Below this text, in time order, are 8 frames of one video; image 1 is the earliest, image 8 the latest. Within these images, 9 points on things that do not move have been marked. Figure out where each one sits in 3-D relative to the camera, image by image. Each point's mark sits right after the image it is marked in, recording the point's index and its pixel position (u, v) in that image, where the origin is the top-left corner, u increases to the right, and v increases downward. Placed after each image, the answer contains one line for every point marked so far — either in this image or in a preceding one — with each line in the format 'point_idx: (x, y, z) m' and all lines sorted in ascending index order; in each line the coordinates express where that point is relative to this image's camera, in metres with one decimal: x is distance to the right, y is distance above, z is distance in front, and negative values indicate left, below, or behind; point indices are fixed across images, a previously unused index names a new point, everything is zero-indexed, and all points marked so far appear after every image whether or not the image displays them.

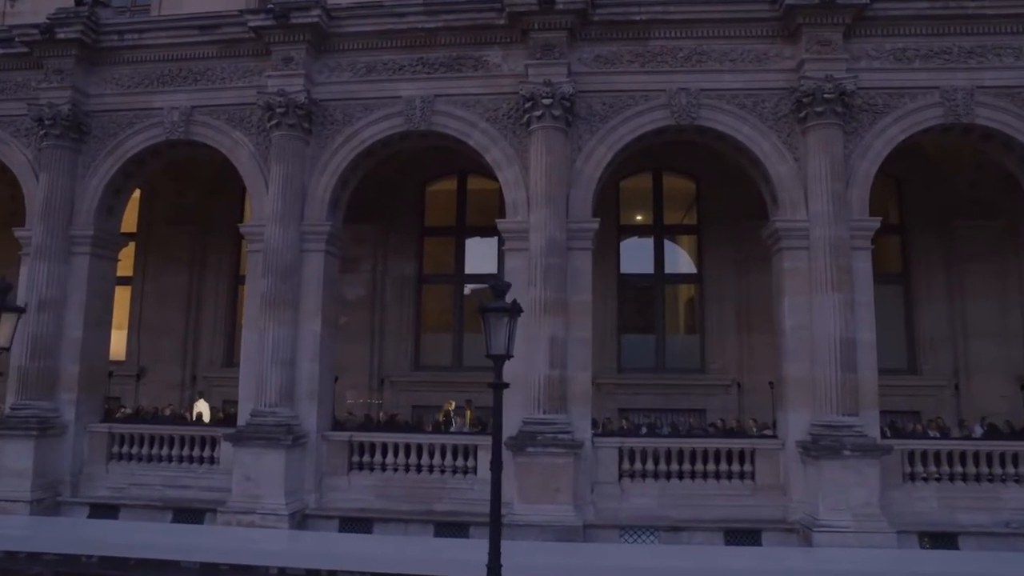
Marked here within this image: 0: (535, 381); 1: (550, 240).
0: (+0.3, -1.4, +12.7) m
1: (+0.6, +0.8, +12.9) m
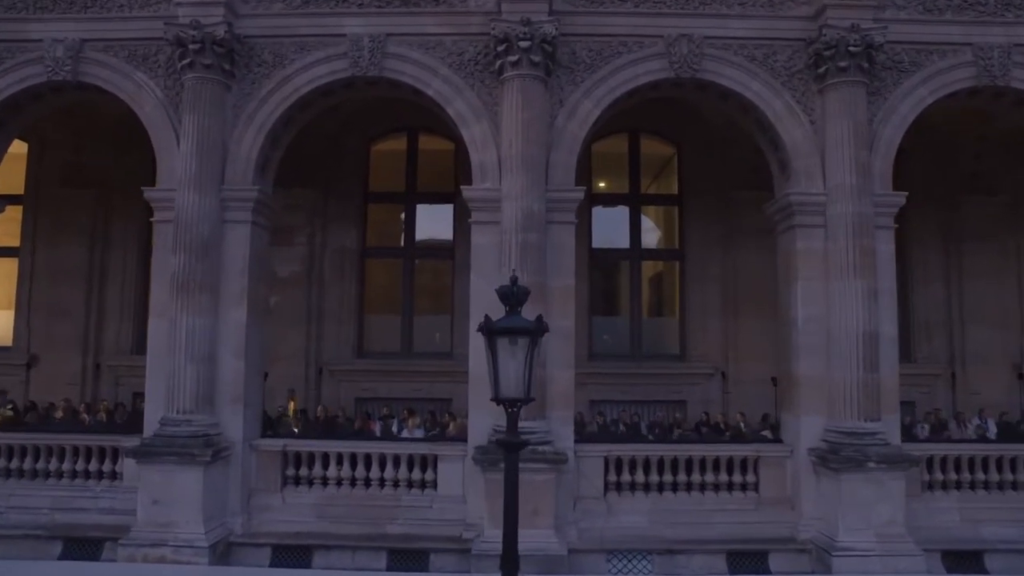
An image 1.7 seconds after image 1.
0: (0.0, -1.2, +10.7) m
1: (+0.2, +1.0, +10.8) m
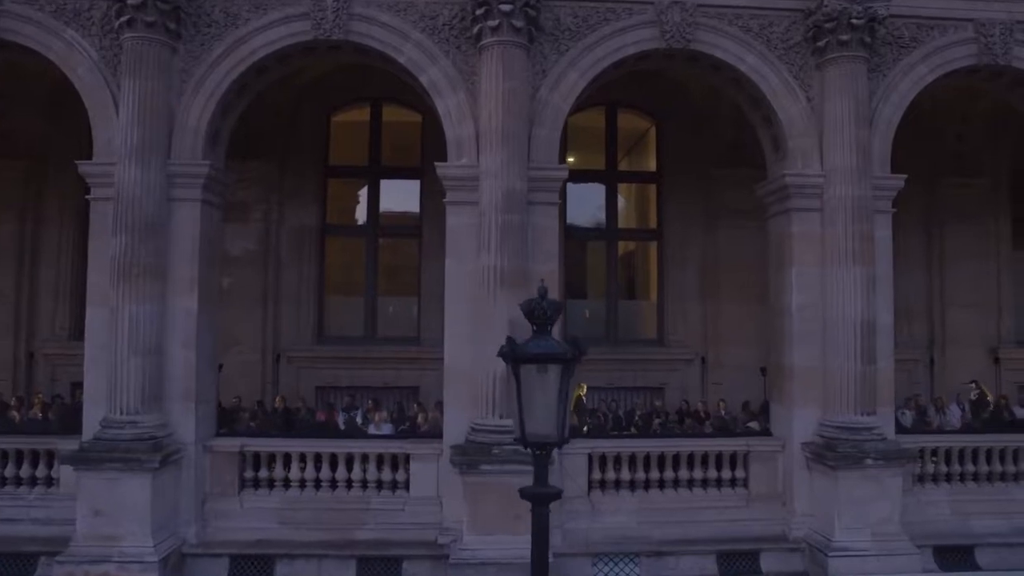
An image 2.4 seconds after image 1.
0: (-0.3, -1.0, +9.9) m
1: (0.0, +1.1, +9.9) m
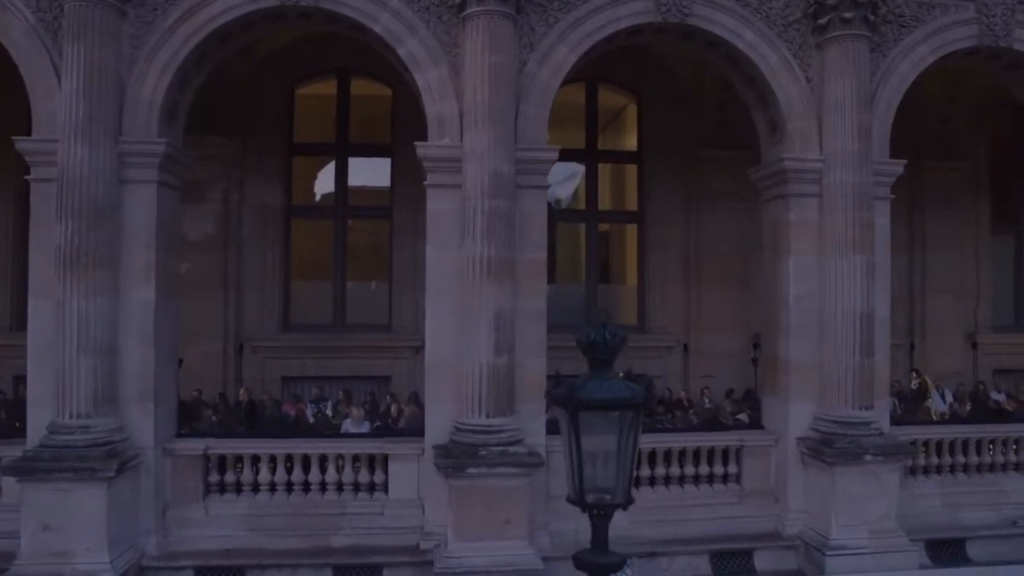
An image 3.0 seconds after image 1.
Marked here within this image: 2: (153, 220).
0: (-0.4, -0.9, +9.3) m
1: (-0.2, +1.2, +9.3) m
2: (-4.1, +0.7, +9.6) m
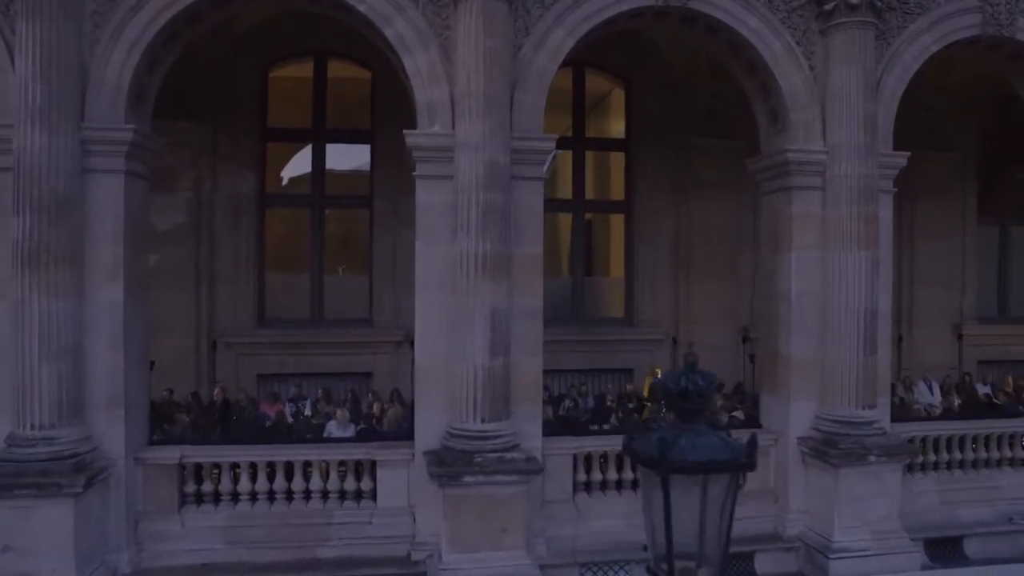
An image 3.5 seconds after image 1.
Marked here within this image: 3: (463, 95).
0: (-0.5, -0.9, +8.8) m
1: (-0.2, +1.3, +8.8) m
2: (-4.1, +0.8, +8.9) m
3: (-0.5, +2.0, +8.9) m
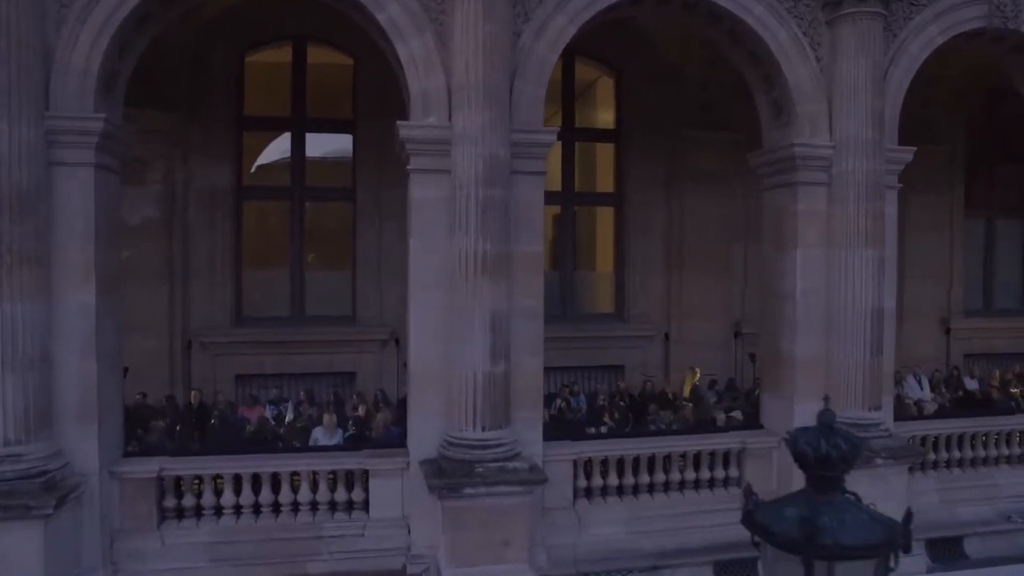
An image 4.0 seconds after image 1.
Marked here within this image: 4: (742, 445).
0: (-0.4, -0.9, +8.4) m
1: (-0.2, +1.3, +8.3) m
2: (-4.1, +0.8, +8.3) m
3: (-0.5, +2.0, +8.4) m
4: (+2.7, -1.8, +9.8) m
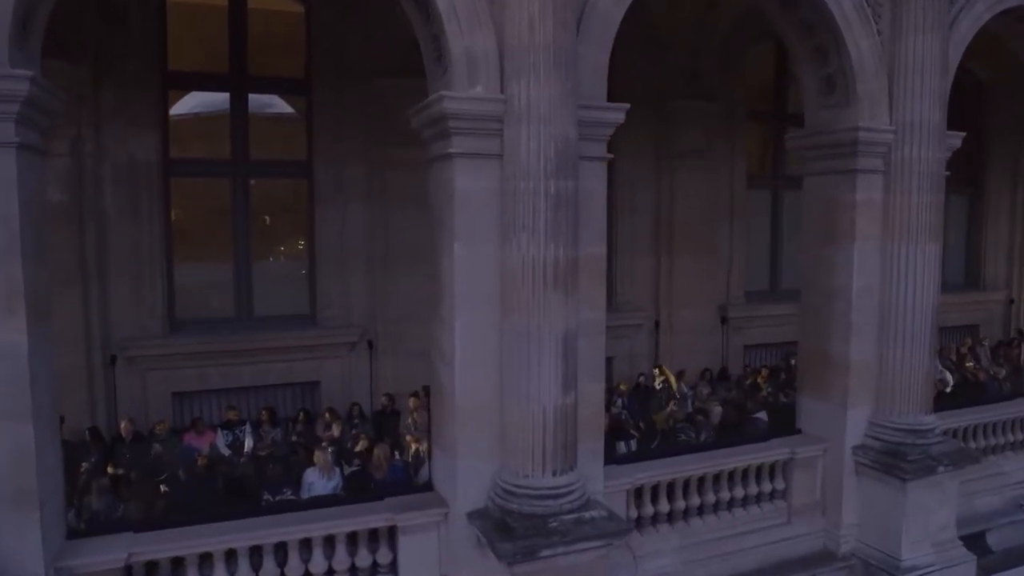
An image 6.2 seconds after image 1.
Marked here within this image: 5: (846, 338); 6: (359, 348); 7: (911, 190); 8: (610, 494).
0: (+0.2, -1.0, +6.9) m
1: (+0.4, +1.1, +6.7) m
2: (-3.4, +0.5, +6.0) m
3: (+0.1, +1.9, +6.7) m
4: (+2.9, -1.8, +9.0) m
5: (+3.5, -0.5, +8.8) m
6: (-1.8, -0.7, +10.2) m
7: (+4.0, +1.0, +8.6) m
8: (+0.9, -1.9, +7.9) m
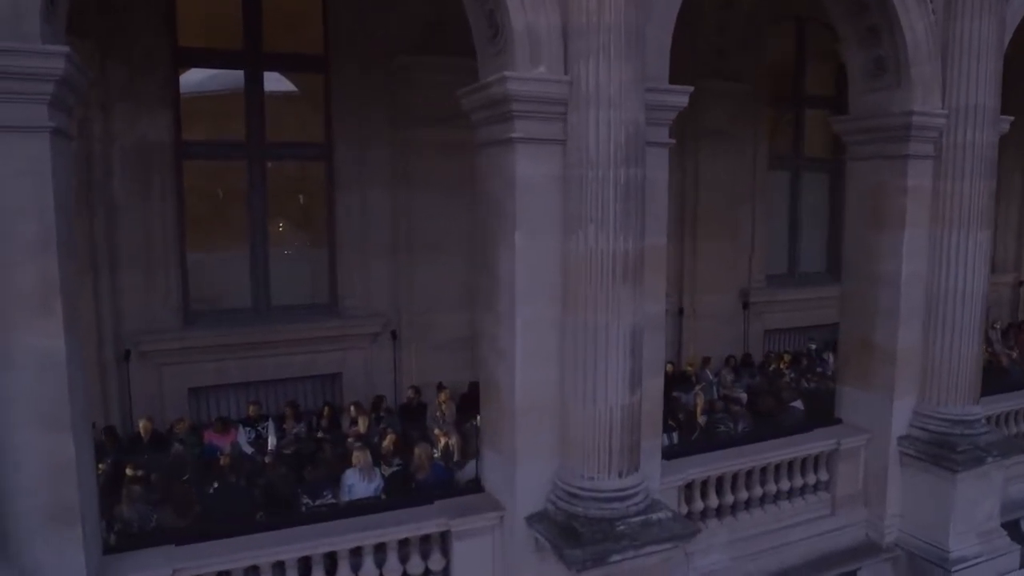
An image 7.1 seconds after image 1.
0: (+0.7, -1.0, +6.5) m
1: (+0.9, +1.2, +6.3) m
2: (-2.9, +0.6, +5.4) m
3: (+0.6, +1.9, +6.3) m
4: (+3.3, -1.7, +8.8) m
5: (+3.9, -0.4, +8.6) m
6: (-1.5, -0.6, +9.8) m
7: (+4.4, +1.1, +8.4) m
8: (+1.4, -1.8, +7.6) m
